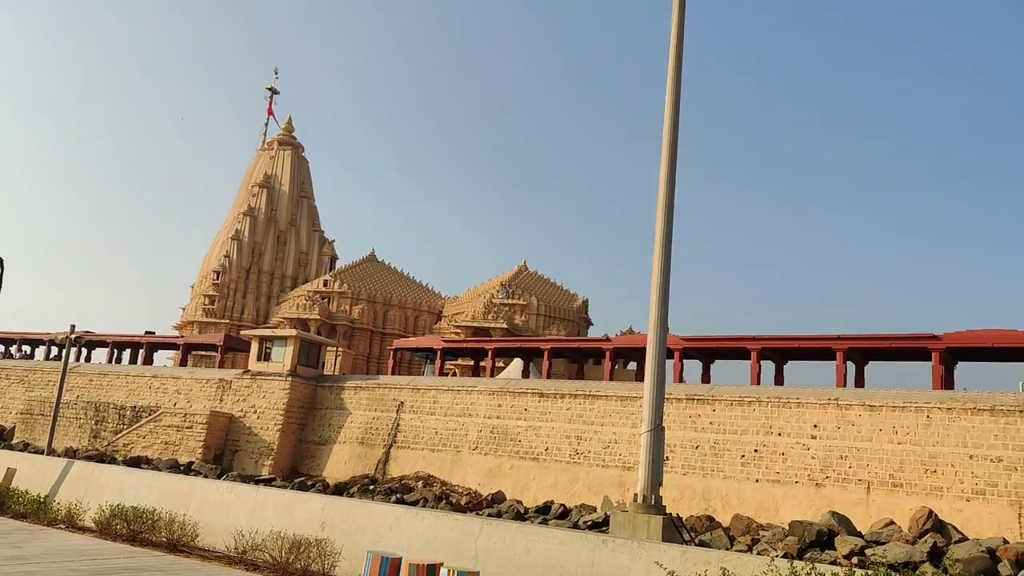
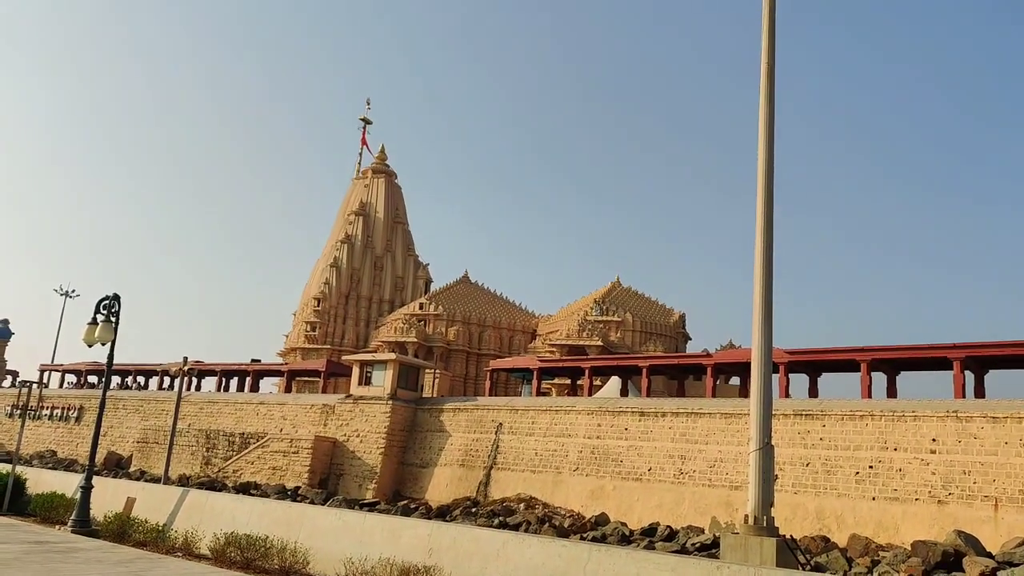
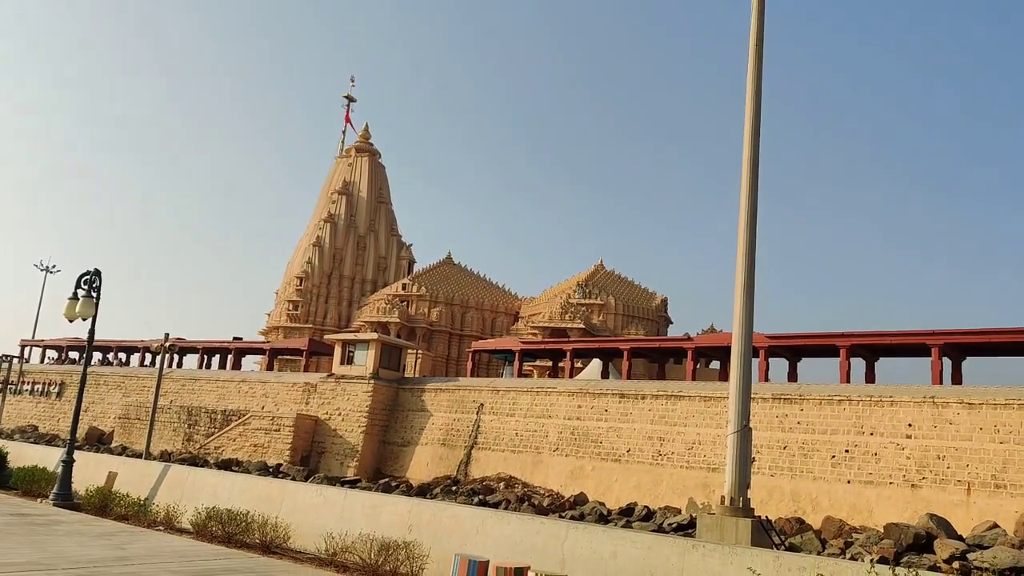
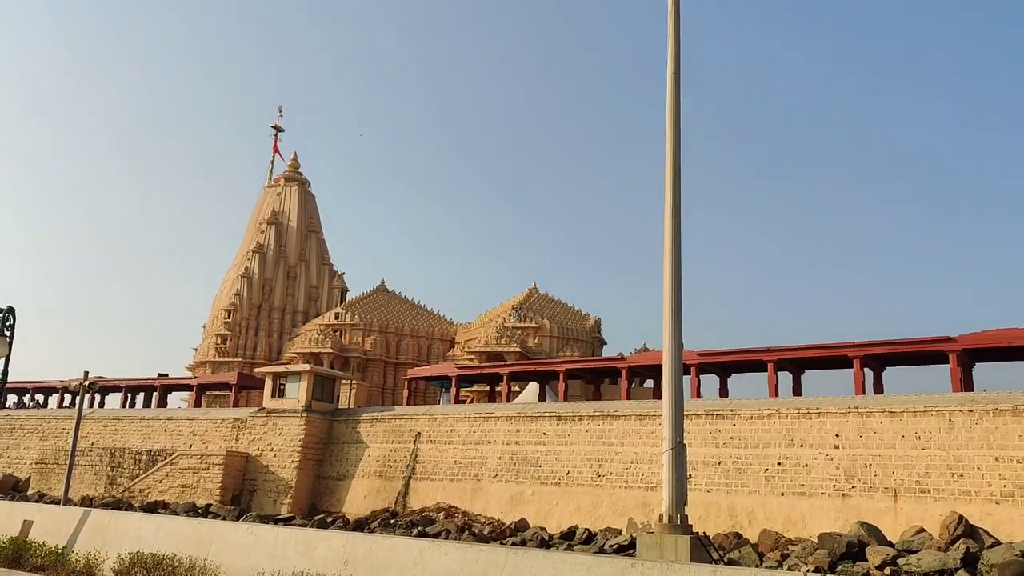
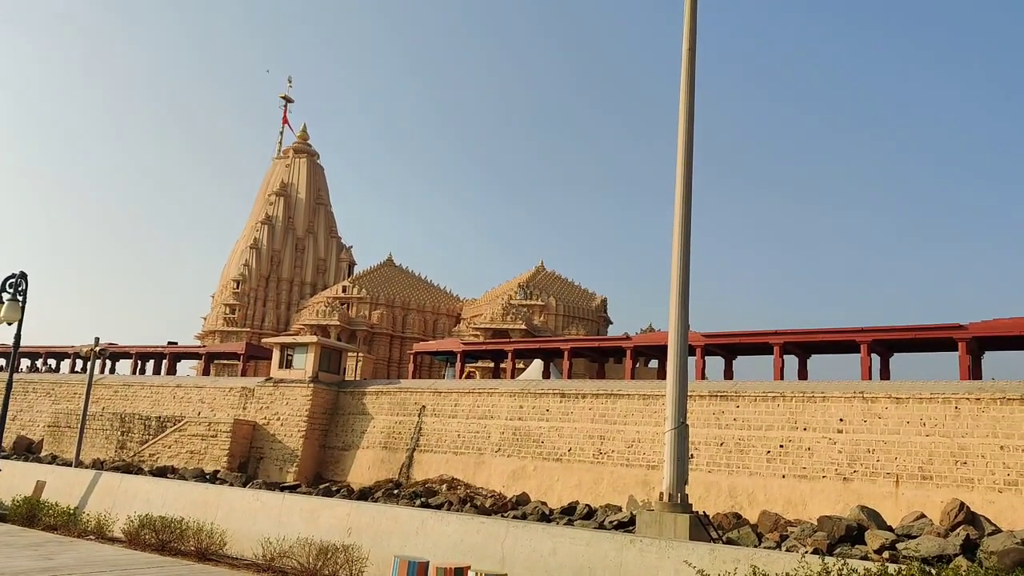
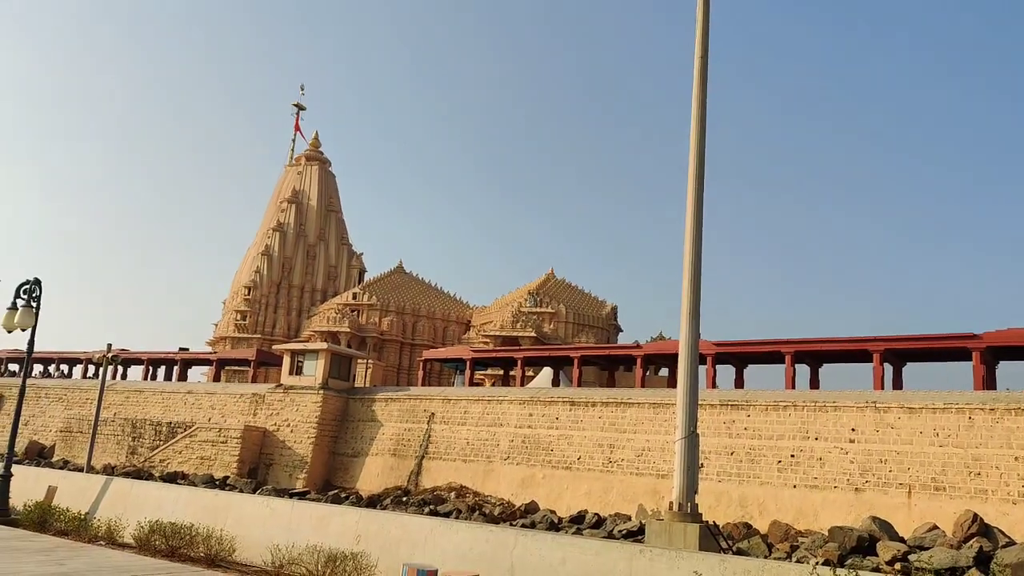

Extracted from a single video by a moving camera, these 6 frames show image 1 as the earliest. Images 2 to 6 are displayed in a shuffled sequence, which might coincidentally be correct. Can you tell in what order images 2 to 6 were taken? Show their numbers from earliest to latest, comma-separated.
5, 4, 6, 3, 2
